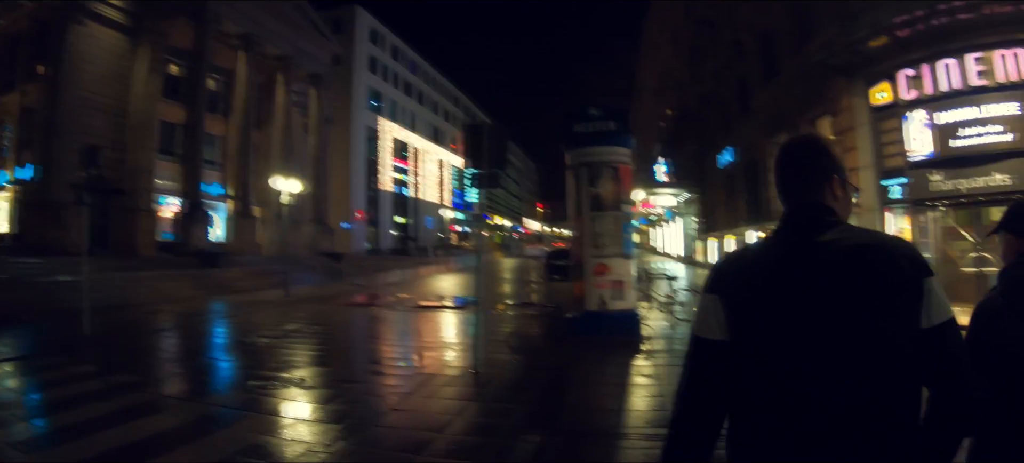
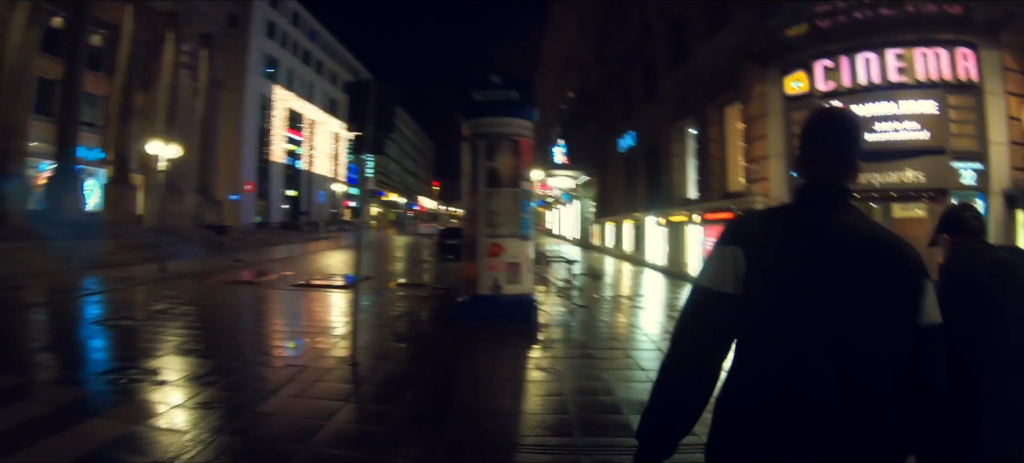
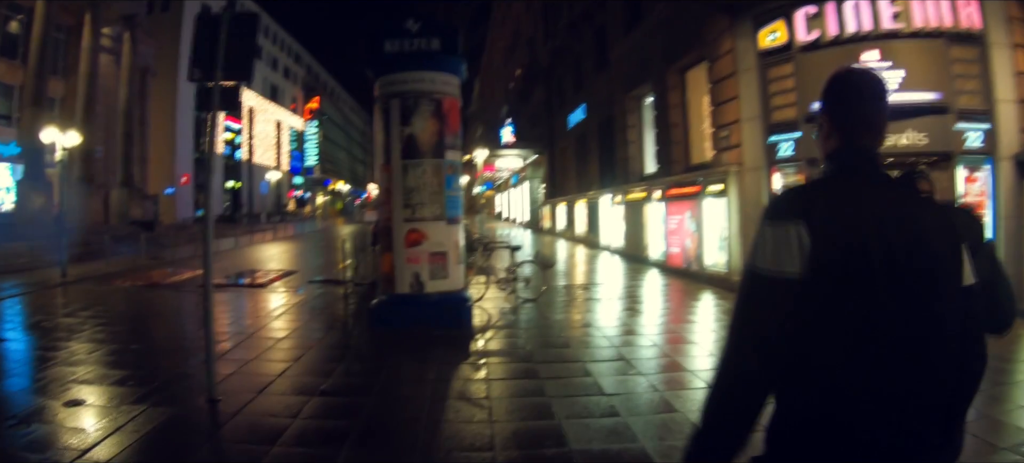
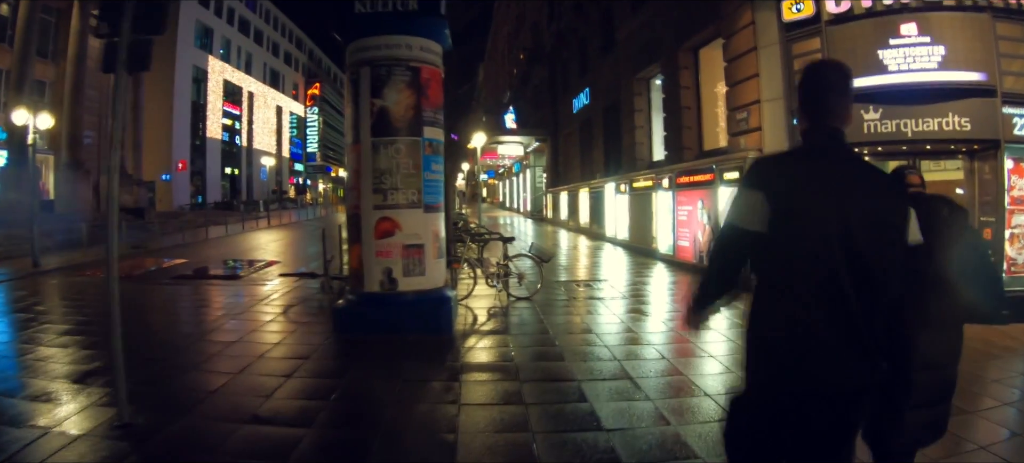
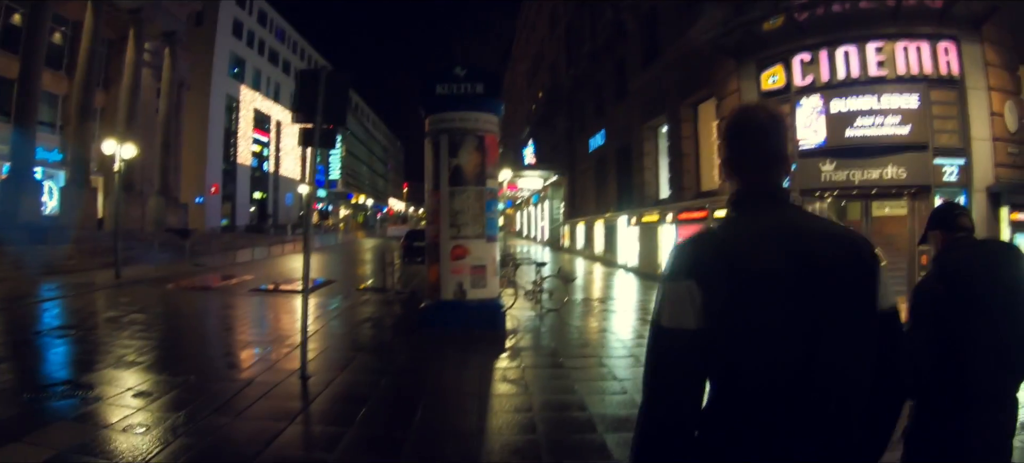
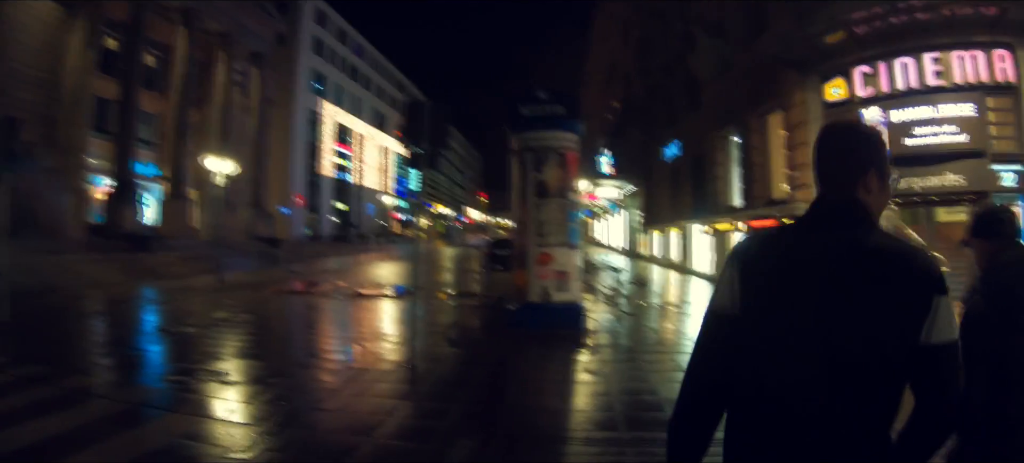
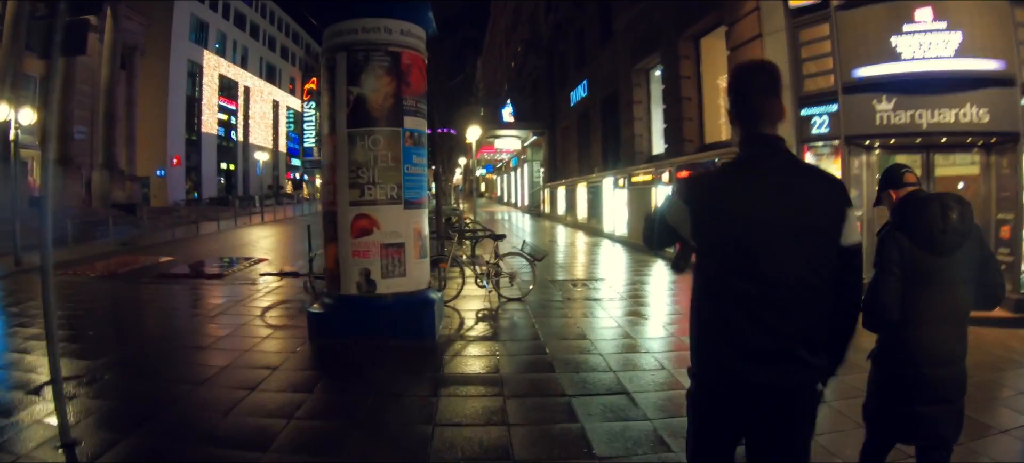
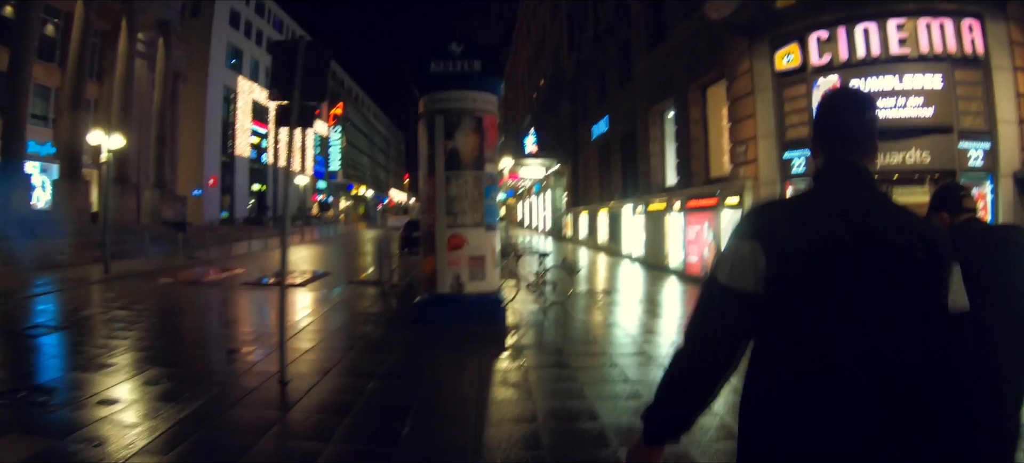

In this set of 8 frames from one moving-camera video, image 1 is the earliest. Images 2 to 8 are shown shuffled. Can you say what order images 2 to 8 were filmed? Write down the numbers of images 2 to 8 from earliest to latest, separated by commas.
6, 2, 5, 8, 3, 4, 7
